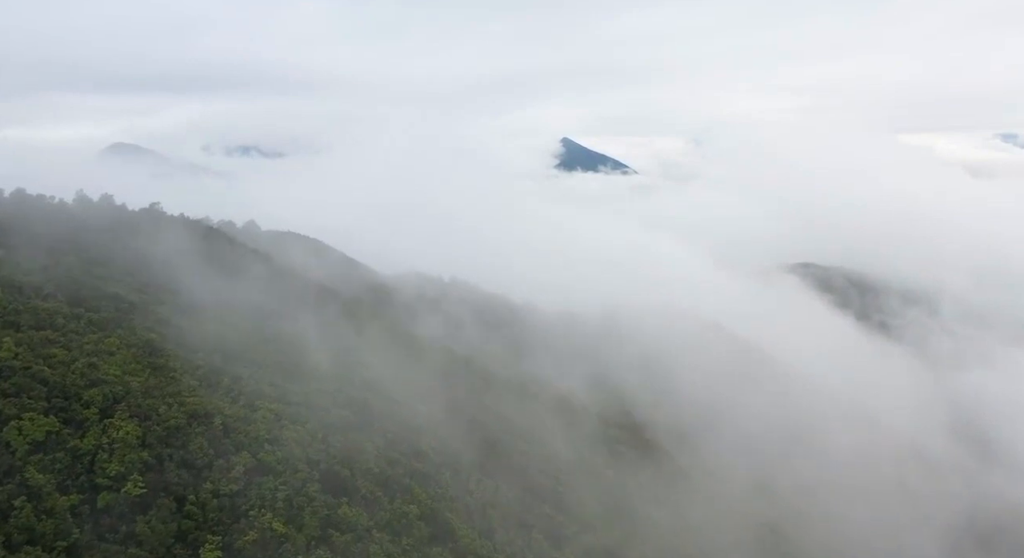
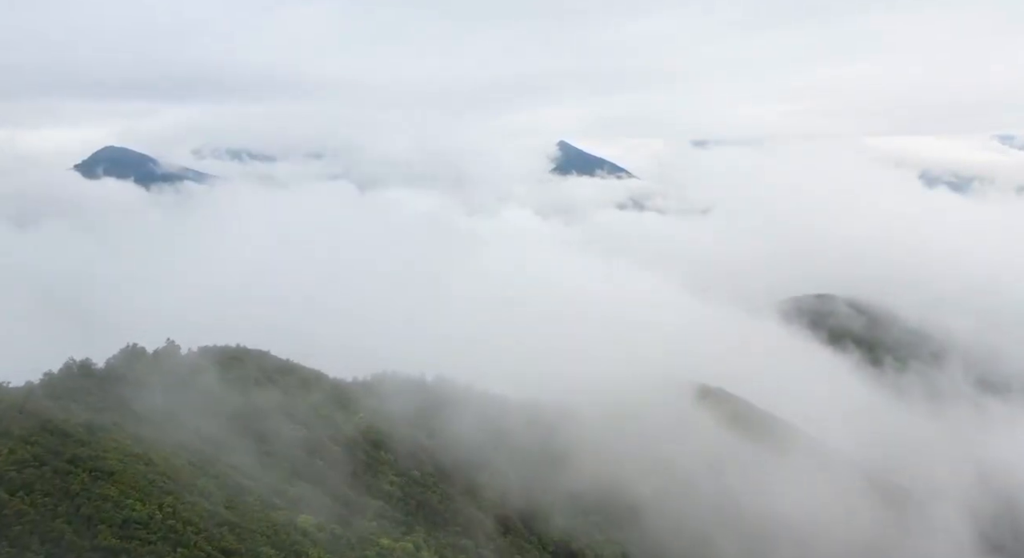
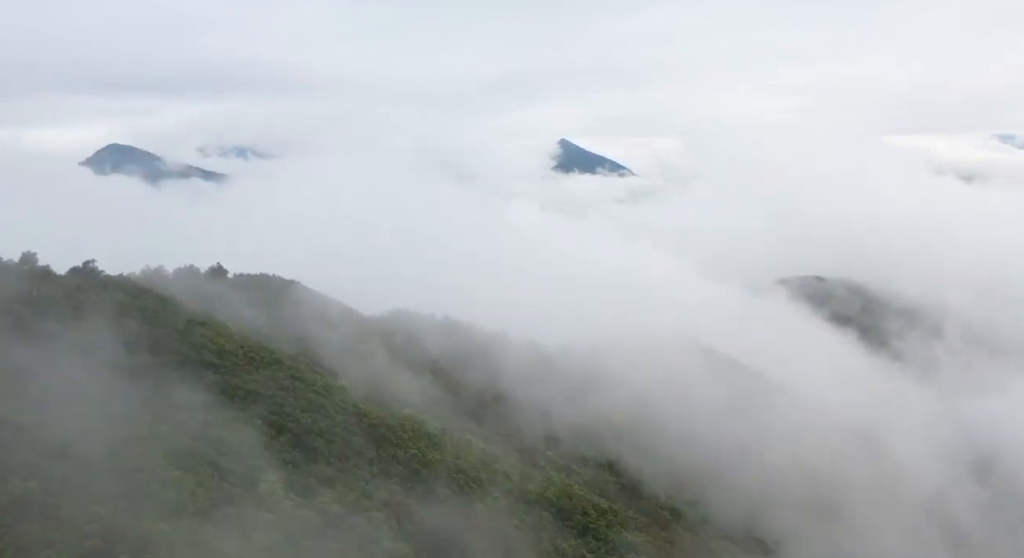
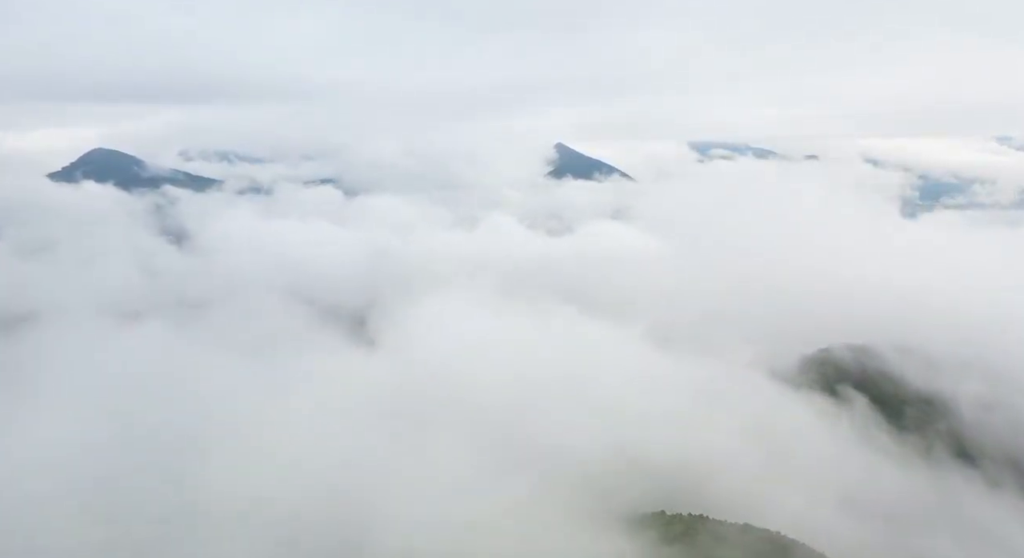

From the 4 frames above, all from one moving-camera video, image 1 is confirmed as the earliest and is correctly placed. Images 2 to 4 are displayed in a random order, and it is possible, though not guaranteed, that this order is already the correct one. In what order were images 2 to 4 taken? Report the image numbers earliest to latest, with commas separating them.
3, 2, 4
